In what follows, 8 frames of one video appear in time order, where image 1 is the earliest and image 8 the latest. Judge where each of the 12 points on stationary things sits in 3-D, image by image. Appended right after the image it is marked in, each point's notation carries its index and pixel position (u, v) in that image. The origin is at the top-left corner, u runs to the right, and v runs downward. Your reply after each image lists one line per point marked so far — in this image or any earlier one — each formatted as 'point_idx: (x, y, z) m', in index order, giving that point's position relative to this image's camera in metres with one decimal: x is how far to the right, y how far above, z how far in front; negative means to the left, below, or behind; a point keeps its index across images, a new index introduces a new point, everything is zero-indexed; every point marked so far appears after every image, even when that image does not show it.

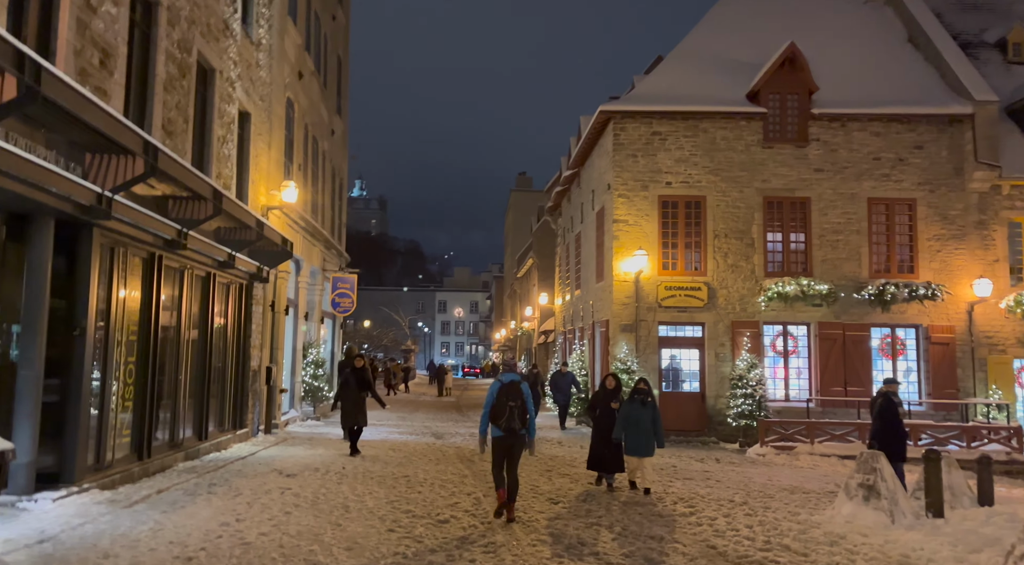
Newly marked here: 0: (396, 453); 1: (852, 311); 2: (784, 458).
0: (-1.8, -2.7, +14.8) m
1: (+7.0, -0.6, +19.9) m
2: (+4.8, -3.1, +17.1) m
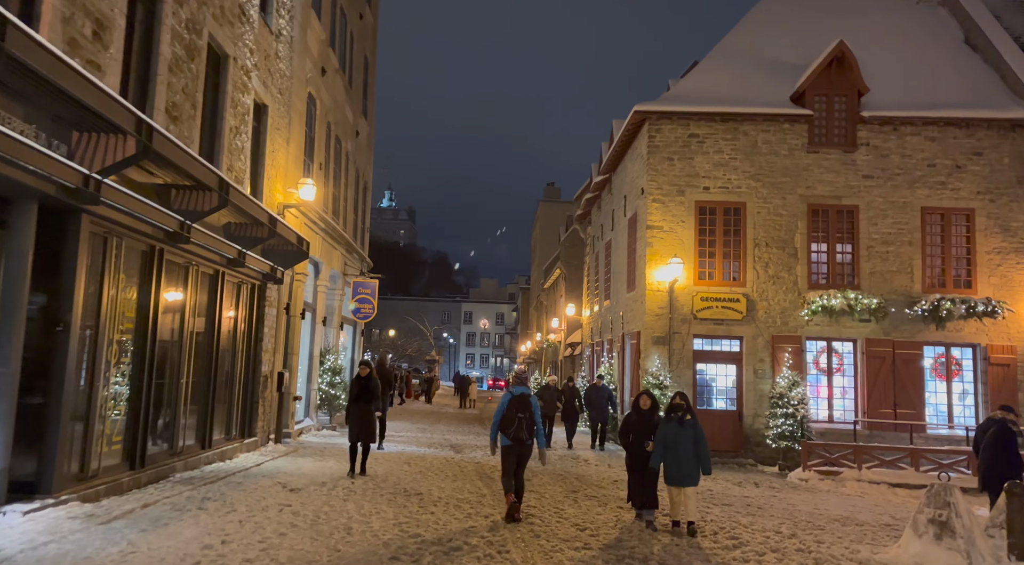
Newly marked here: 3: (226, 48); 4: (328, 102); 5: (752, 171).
0: (-1.4, -2.7, +13.9) m
1: (+7.6, -0.9, +18.7) m
2: (+5.2, -3.3, +16.0) m
3: (-3.6, +3.0, +12.2) m
4: (-3.8, +3.7, +19.7) m
5: (+4.8, +2.2, +19.2) m
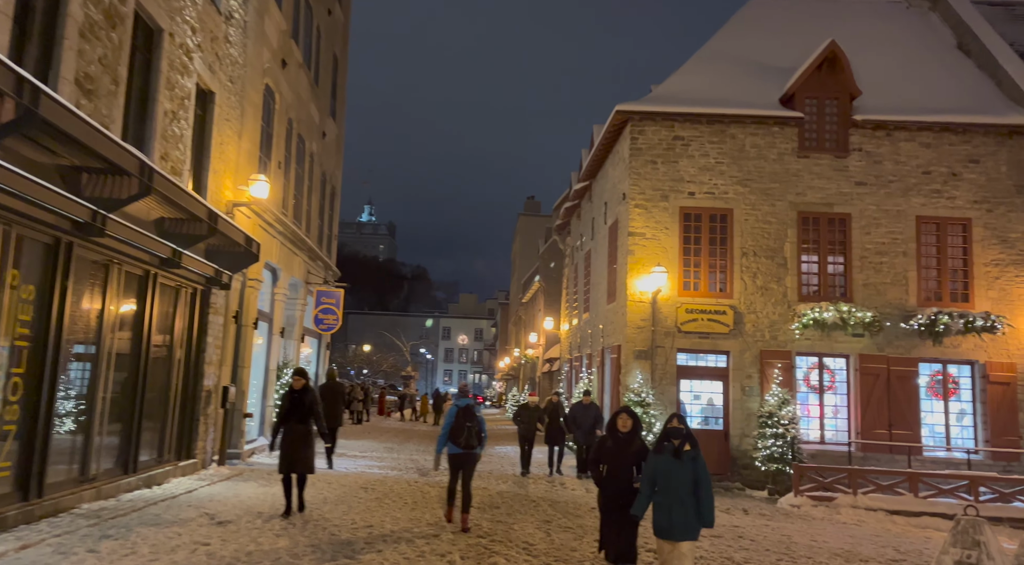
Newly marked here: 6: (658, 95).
0: (-1.9, -2.8, +12.5) m
1: (+7.0, -1.1, +17.6) m
2: (+4.8, -3.5, +14.7) m
3: (-4.0, +3.0, +10.9) m
4: (-4.3, +3.6, +18.4) m
5: (+4.2, +2.0, +18.0) m
6: (+2.8, +3.6, +18.7) m
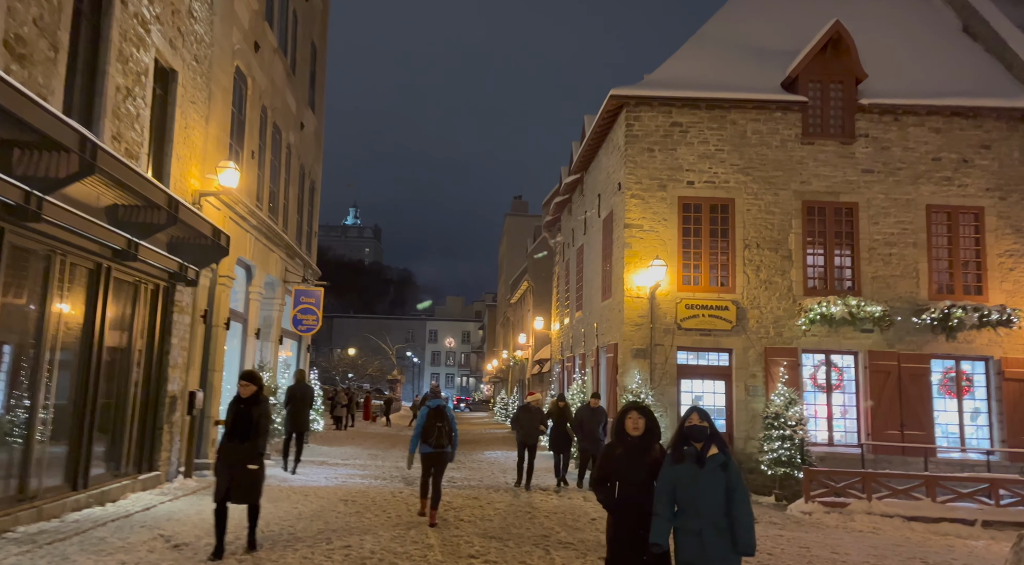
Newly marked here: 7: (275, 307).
0: (-2.0, -2.7, +11.4) m
1: (+6.9, -1.0, +16.6) m
2: (+4.6, -3.4, +13.7) m
3: (-4.1, +3.0, +9.8) m
4: (-4.5, +3.6, +17.3) m
5: (+4.0, +2.1, +17.1) m
6: (+2.6, +3.7, +17.7) m
7: (-4.8, -0.5, +19.5) m
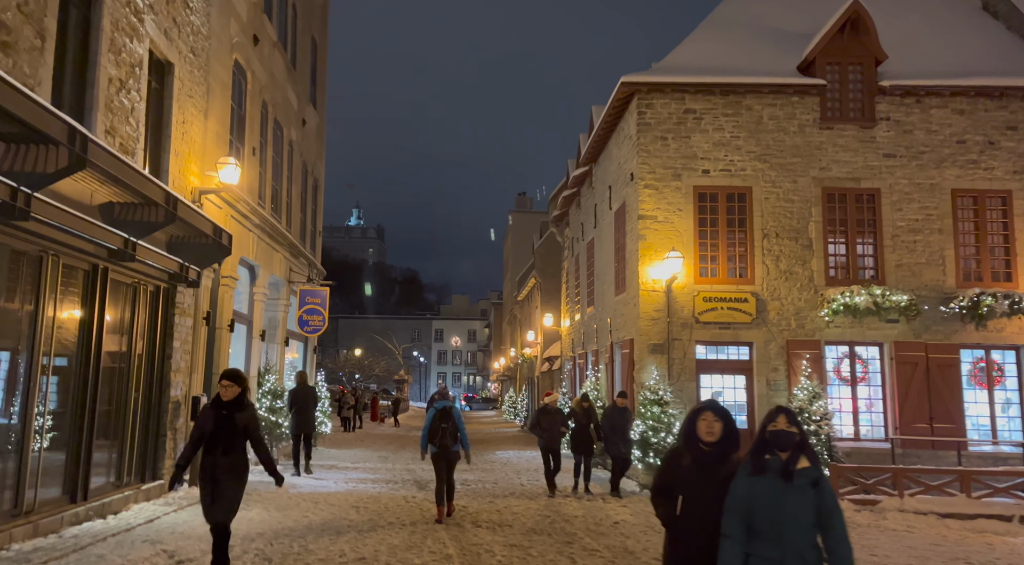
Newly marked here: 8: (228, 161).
0: (-1.7, -2.7, +10.9) m
1: (+7.1, -0.8, +16.1) m
2: (+4.9, -3.2, +13.2) m
3: (-4.0, +3.0, +9.3) m
4: (-4.4, +3.6, +16.8) m
5: (+4.2, +2.3, +16.5) m
6: (+2.7, +3.9, +17.1) m
7: (-4.5, -0.5, +18.9) m
8: (-3.6, +1.6, +12.3) m
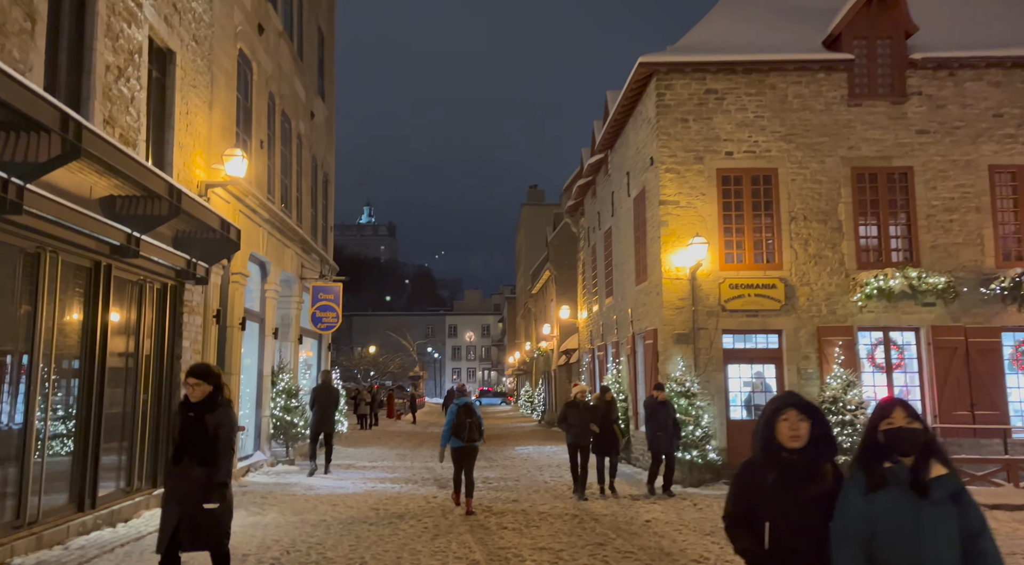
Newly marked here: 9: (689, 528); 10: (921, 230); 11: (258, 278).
0: (-1.4, -2.6, +10.4) m
1: (+7.4, -0.5, +15.4) m
2: (+5.2, -3.0, +12.6) m
3: (-3.8, +3.0, +8.8) m
4: (-4.1, +3.6, +16.3) m
5: (+4.5, +2.5, +15.9) m
6: (+3.0, +4.1, +16.5) m
7: (-4.2, -0.4, +18.5) m
8: (-3.4, +1.6, +11.8) m
9: (+2.0, -2.7, +10.7) m
10: (+6.6, +0.9, +15.6) m
11: (-4.3, +0.1, +16.3) m
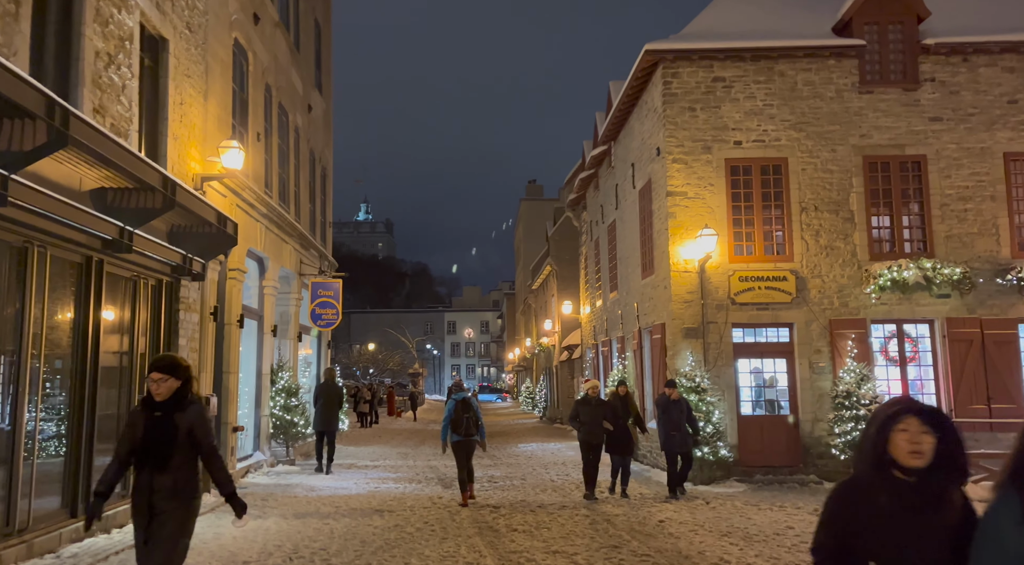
0: (-1.3, -2.6, +10.0) m
1: (+7.5, -0.3, +15.1) m
2: (+5.3, -2.9, +12.3) m
3: (-3.8, +3.1, +8.4) m
4: (-4.1, +3.7, +15.9) m
5: (+4.5, +2.6, +15.5) m
6: (+3.0, +4.2, +16.1) m
7: (-4.1, -0.4, +18.1) m
8: (-3.3, +1.7, +11.4) m
9: (+2.1, -2.6, +10.4) m
10: (+6.7, +1.0, +15.2) m
11: (-4.2, +0.1, +16.0) m
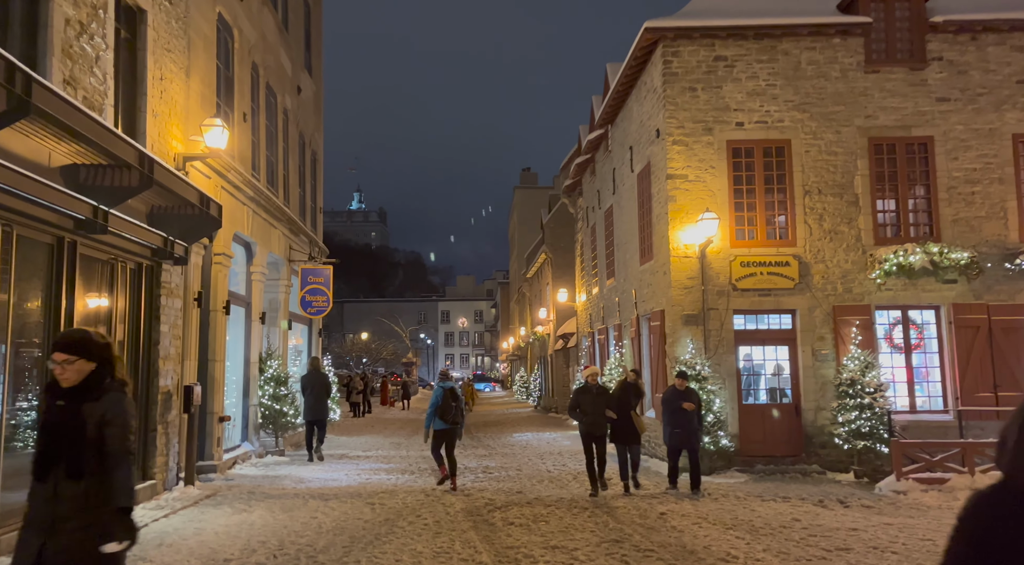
0: (-1.4, -2.4, +9.6) m
1: (+7.4, -0.1, +14.7) m
2: (+5.3, -2.7, +11.9) m
3: (-3.8, +3.2, +7.9) m
4: (-4.2, +3.9, +15.4) m
5: (+4.4, +2.9, +15.1) m
6: (+2.9, +4.4, +15.7) m
7: (-4.2, -0.1, +17.6) m
8: (-3.4, +1.8, +11.0) m
9: (+2.0, -2.5, +10.0) m
10: (+6.6, +1.2, +14.8) m
11: (-4.3, +0.4, +15.5) m
